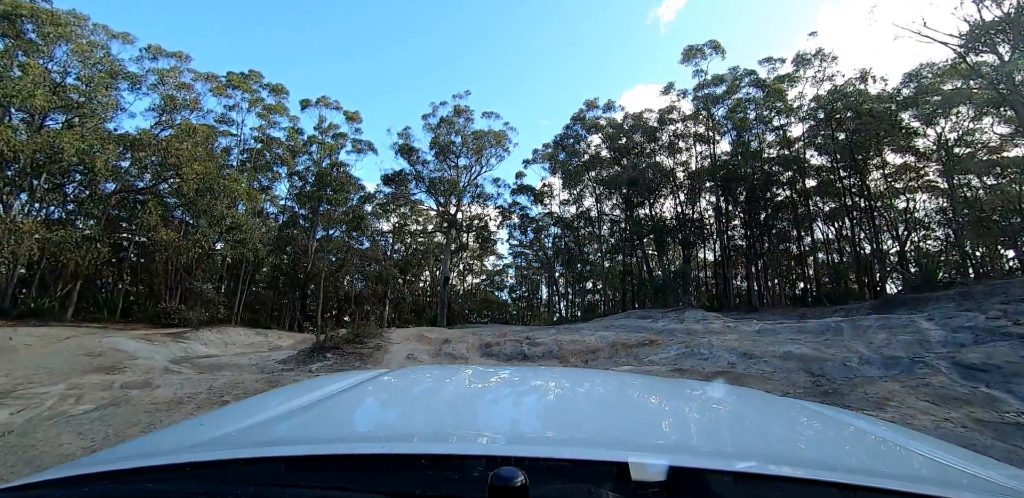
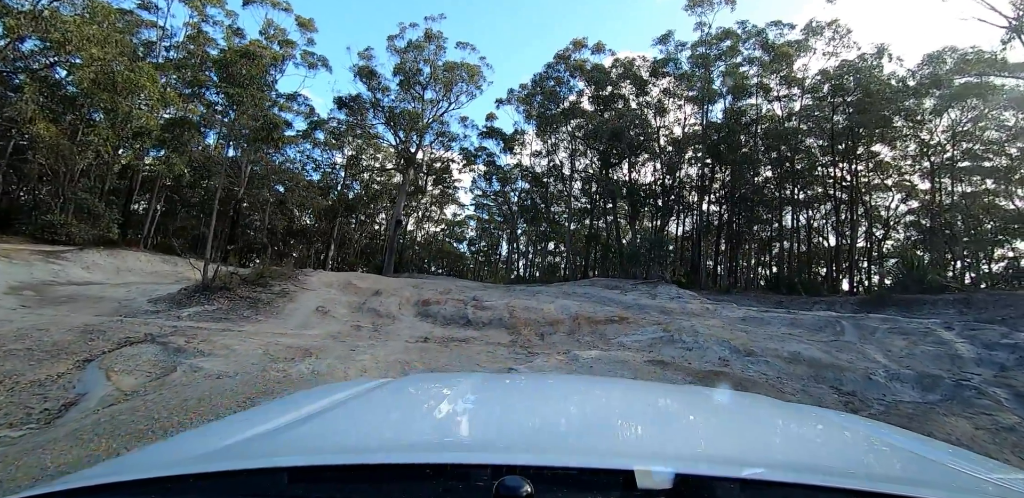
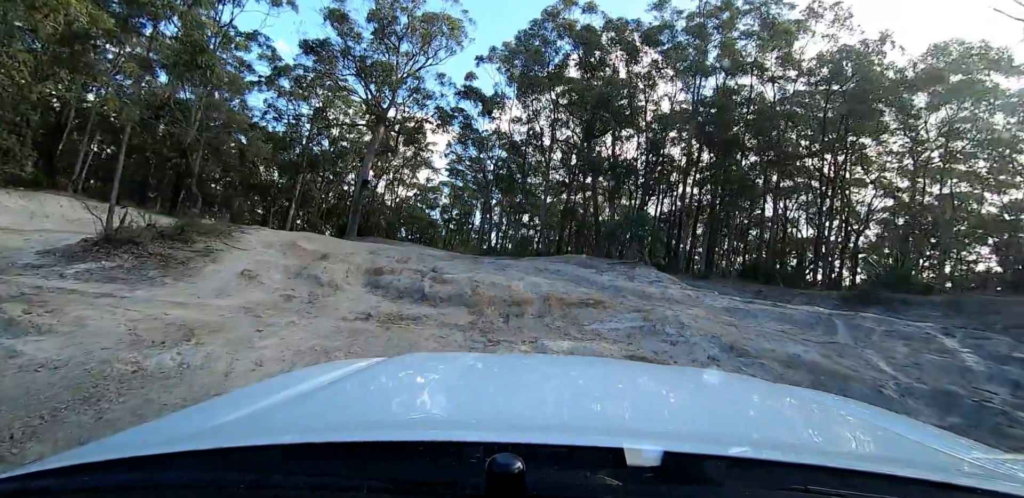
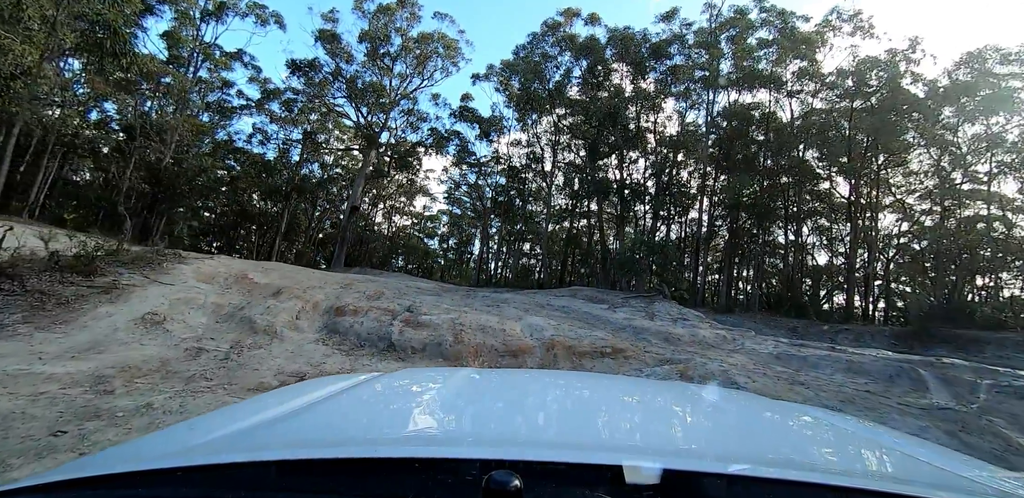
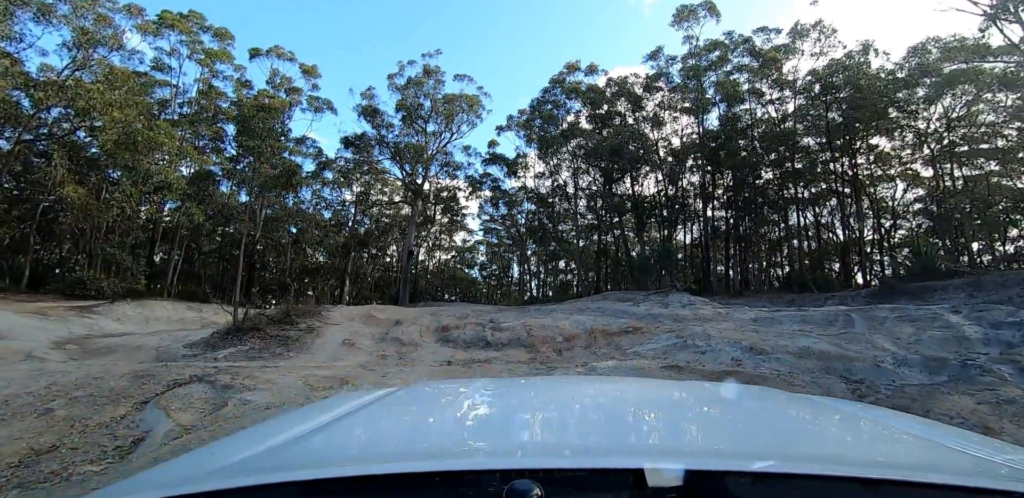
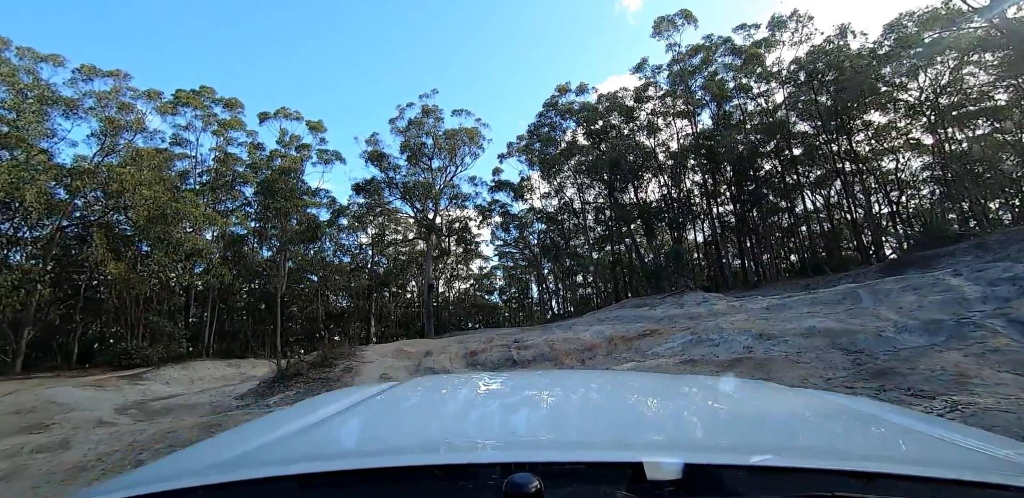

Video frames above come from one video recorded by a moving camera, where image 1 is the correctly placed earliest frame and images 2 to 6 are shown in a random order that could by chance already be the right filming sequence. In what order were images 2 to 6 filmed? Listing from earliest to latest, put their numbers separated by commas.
6, 5, 2, 3, 4
